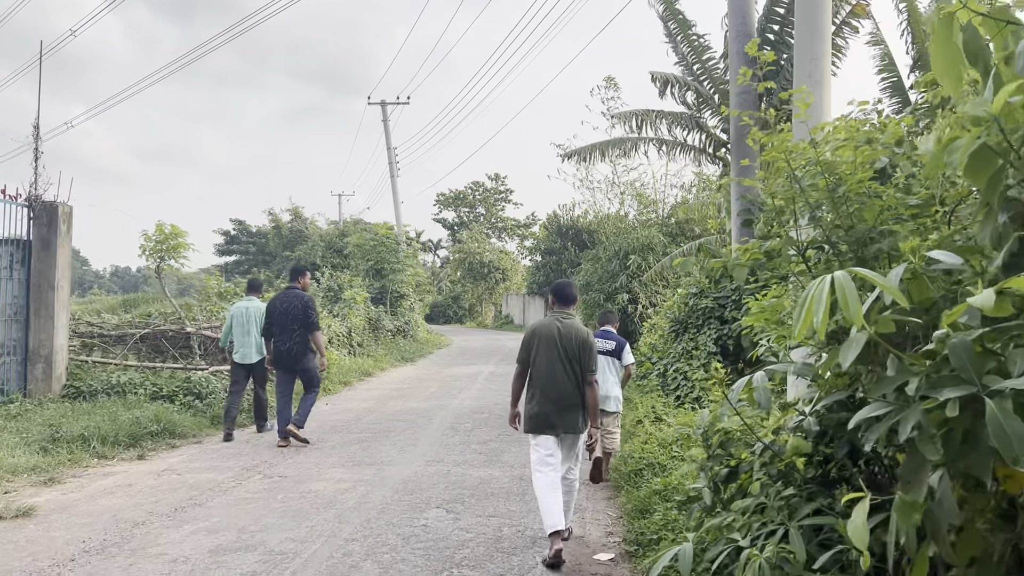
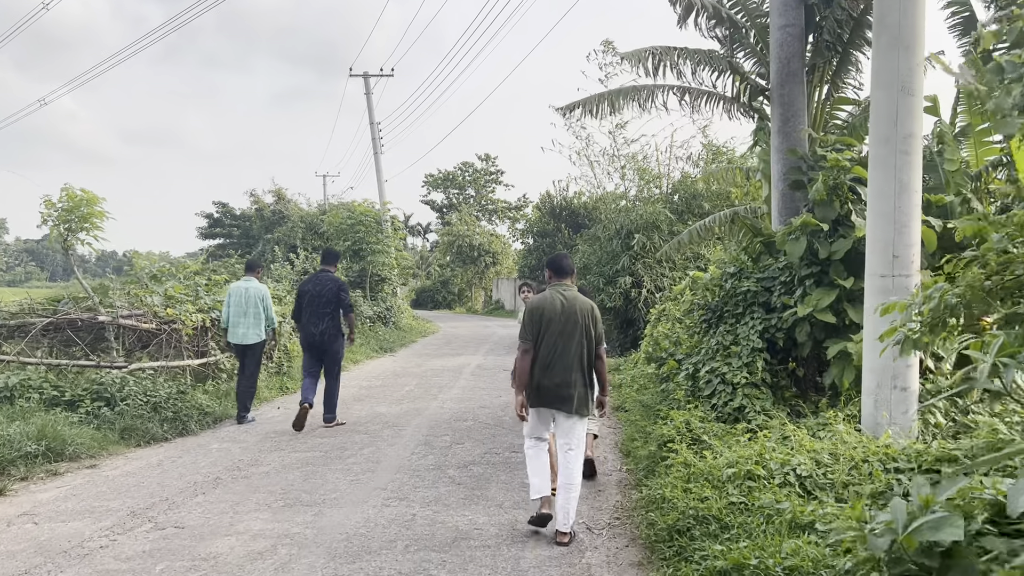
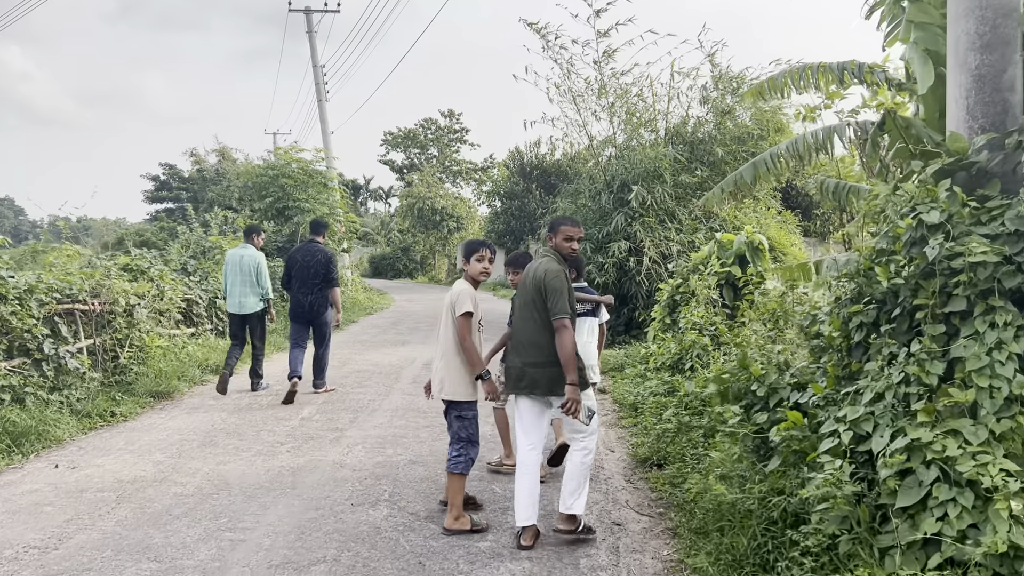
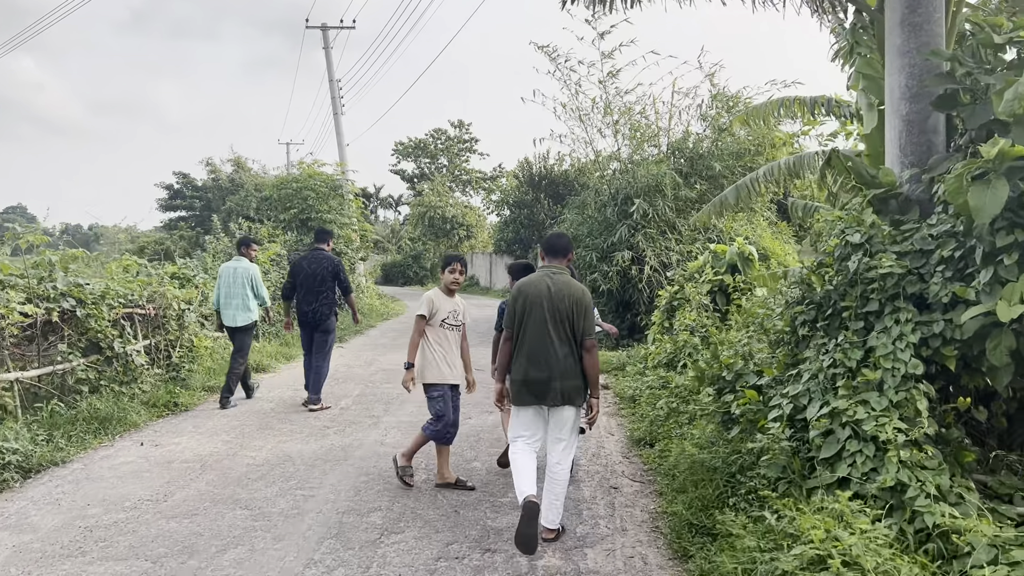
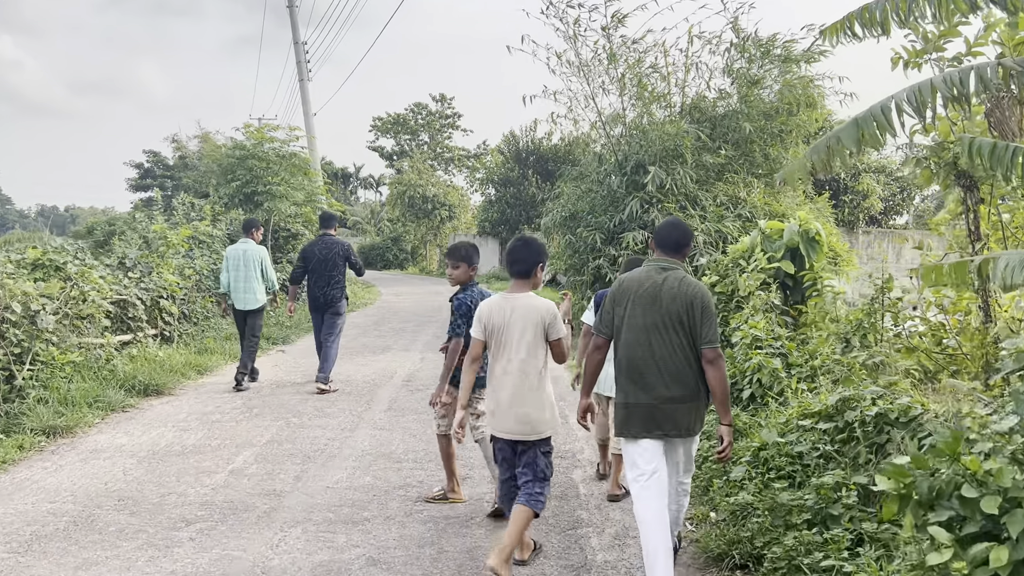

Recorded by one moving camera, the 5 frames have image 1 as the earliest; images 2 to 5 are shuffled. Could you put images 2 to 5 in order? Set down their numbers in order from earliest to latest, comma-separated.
2, 4, 3, 5
